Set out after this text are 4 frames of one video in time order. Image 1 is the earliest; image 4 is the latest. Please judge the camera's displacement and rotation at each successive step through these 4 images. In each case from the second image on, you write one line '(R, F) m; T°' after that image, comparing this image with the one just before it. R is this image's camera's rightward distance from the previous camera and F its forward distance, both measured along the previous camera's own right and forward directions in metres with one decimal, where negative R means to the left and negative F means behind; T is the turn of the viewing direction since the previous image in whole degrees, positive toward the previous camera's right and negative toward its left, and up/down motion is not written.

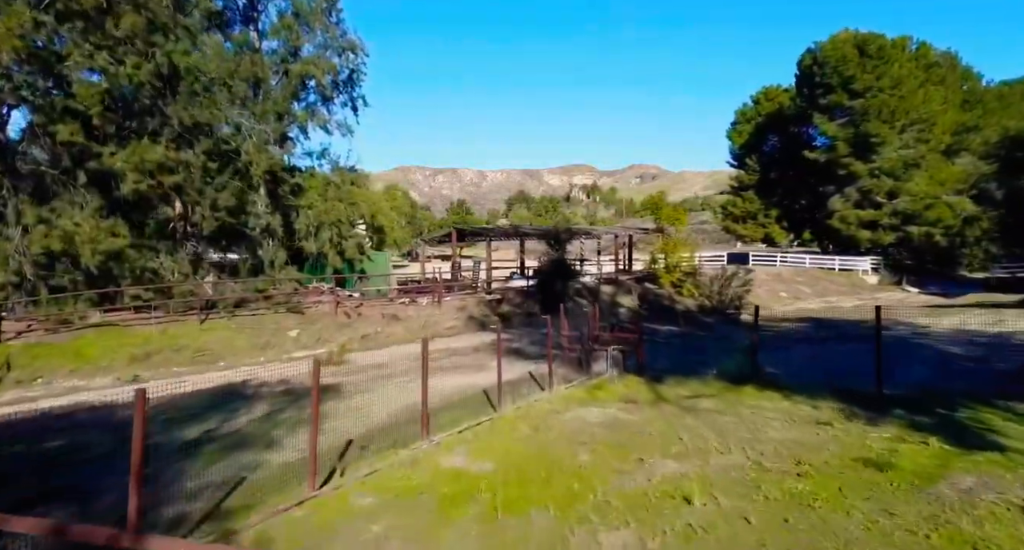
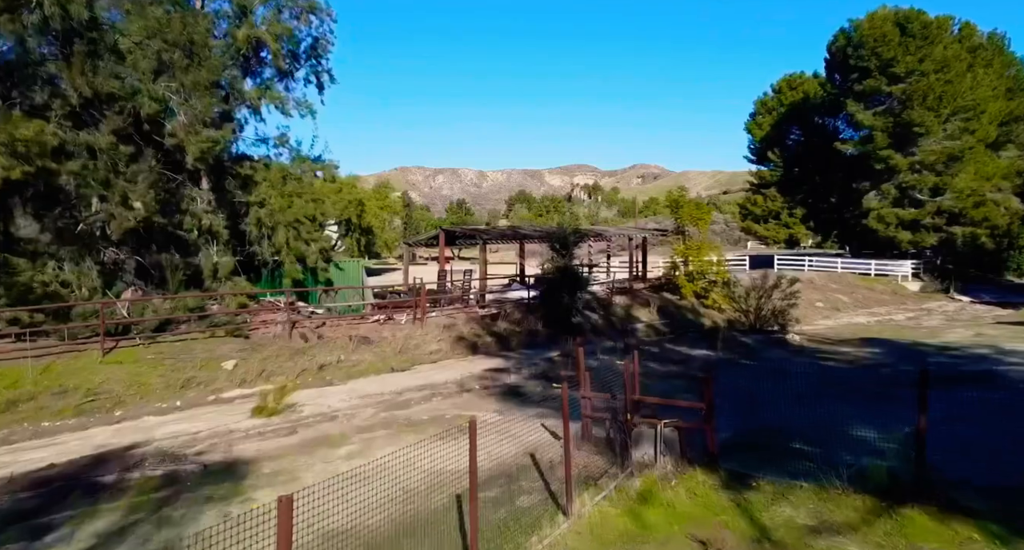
(+0.1, +4.2) m; 0°
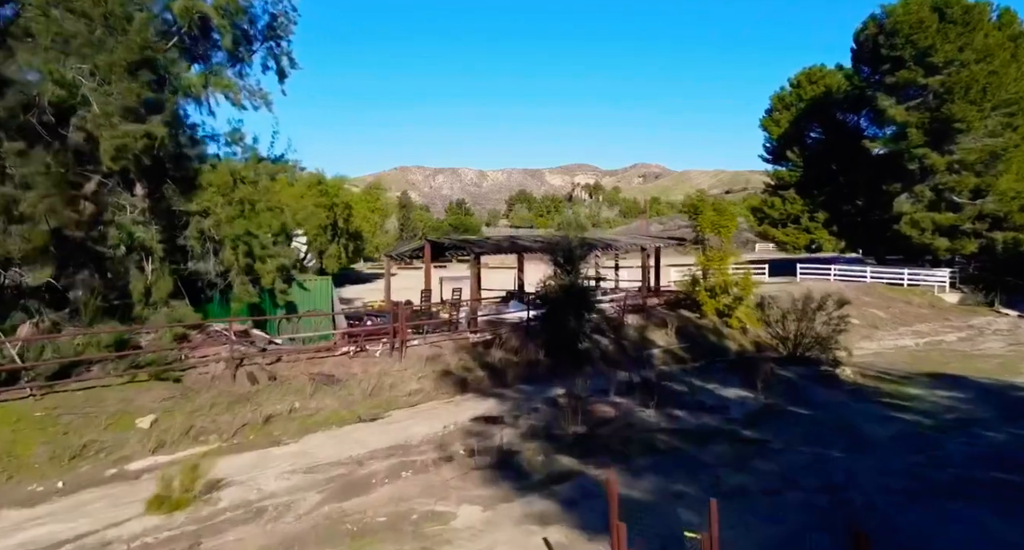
(+0.1, +3.2) m; 0°
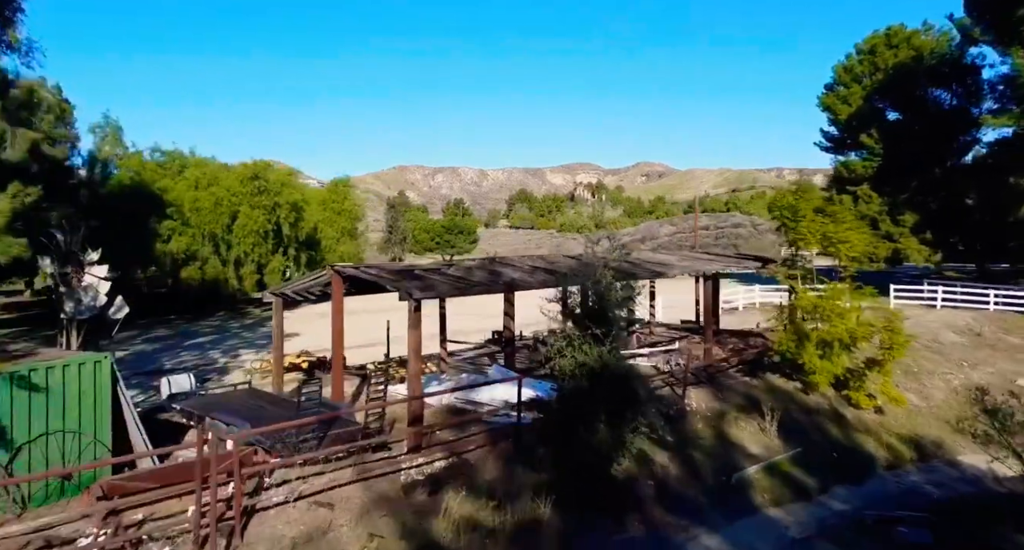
(+0.4, +9.4) m; 0°
